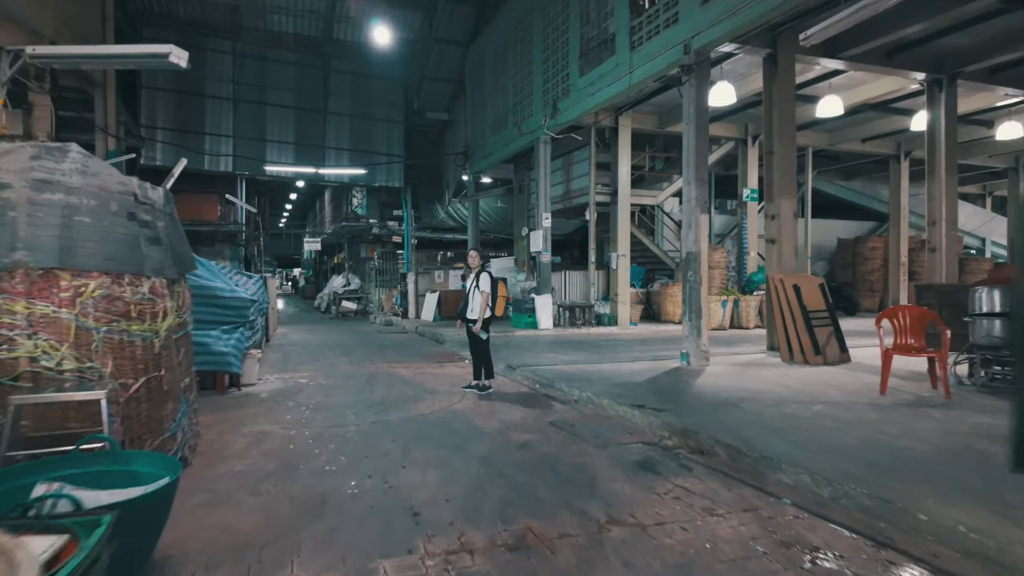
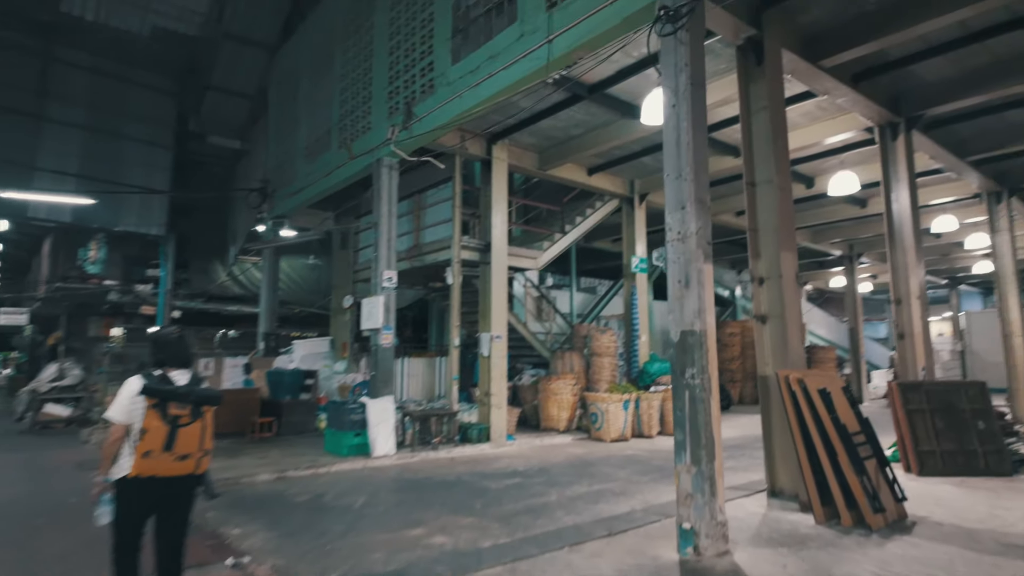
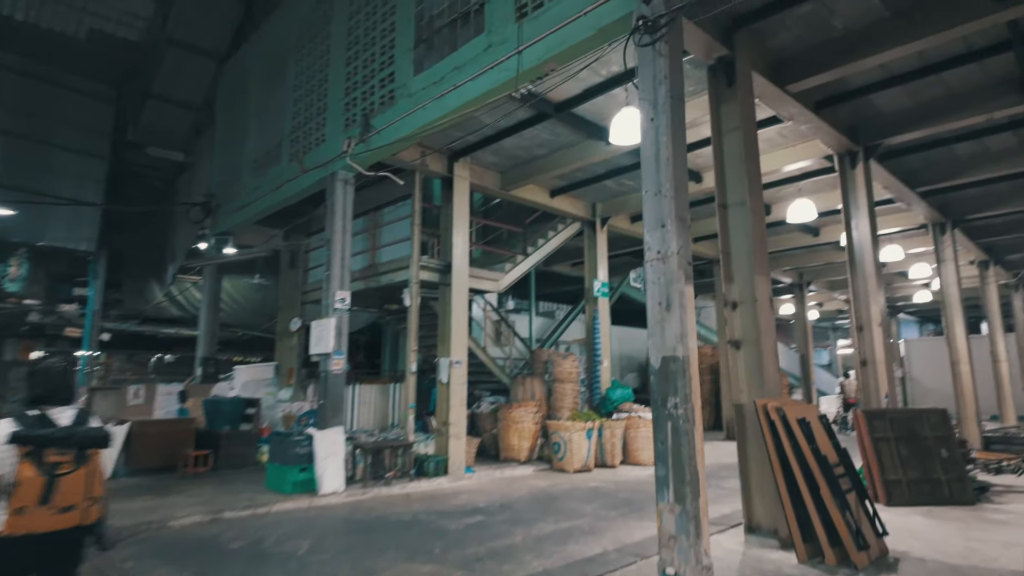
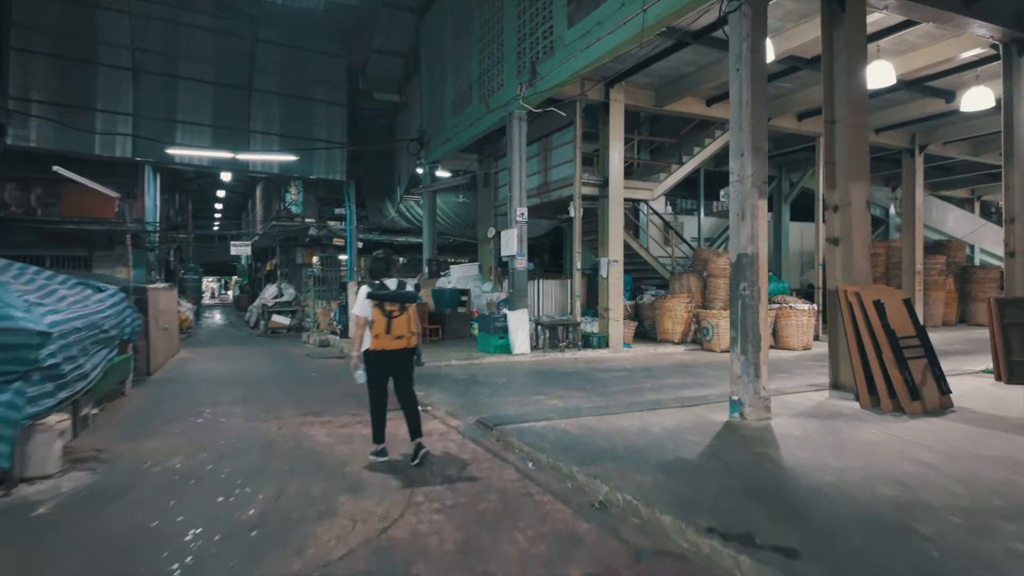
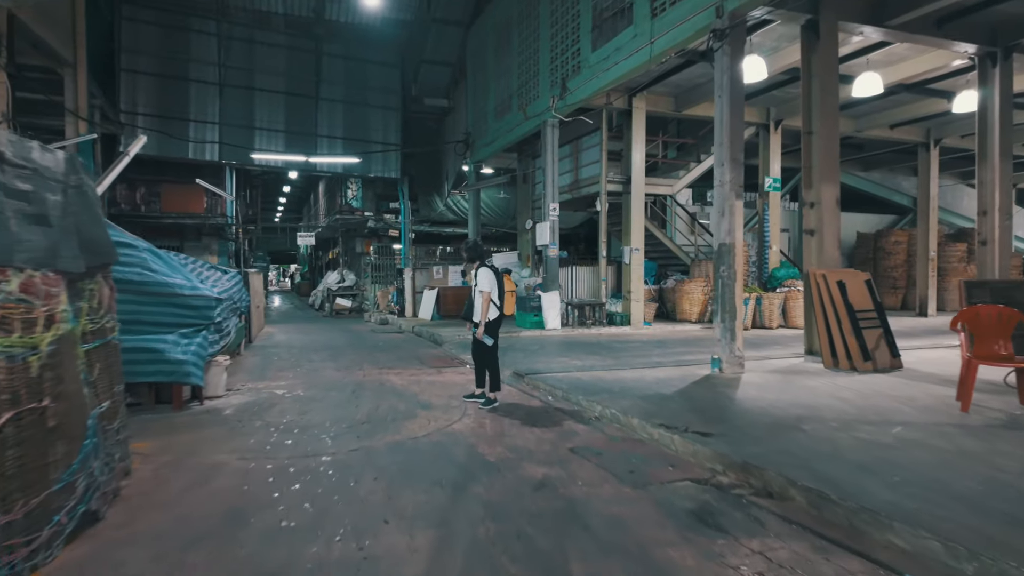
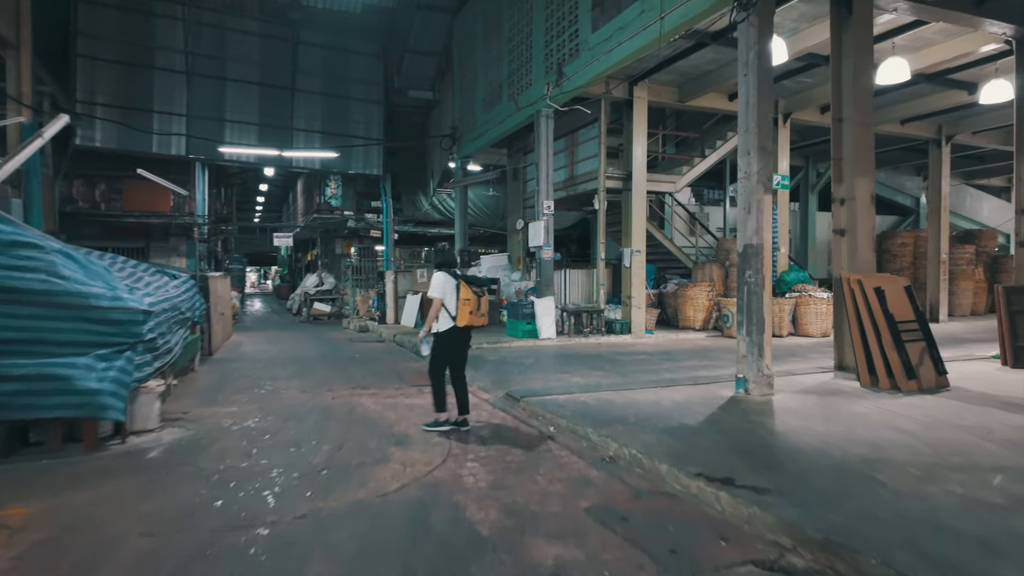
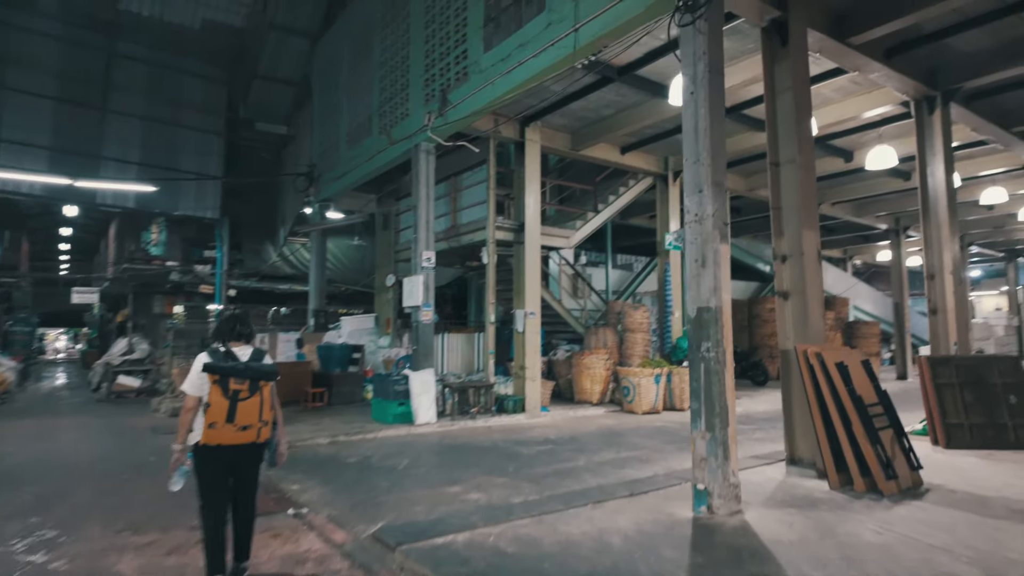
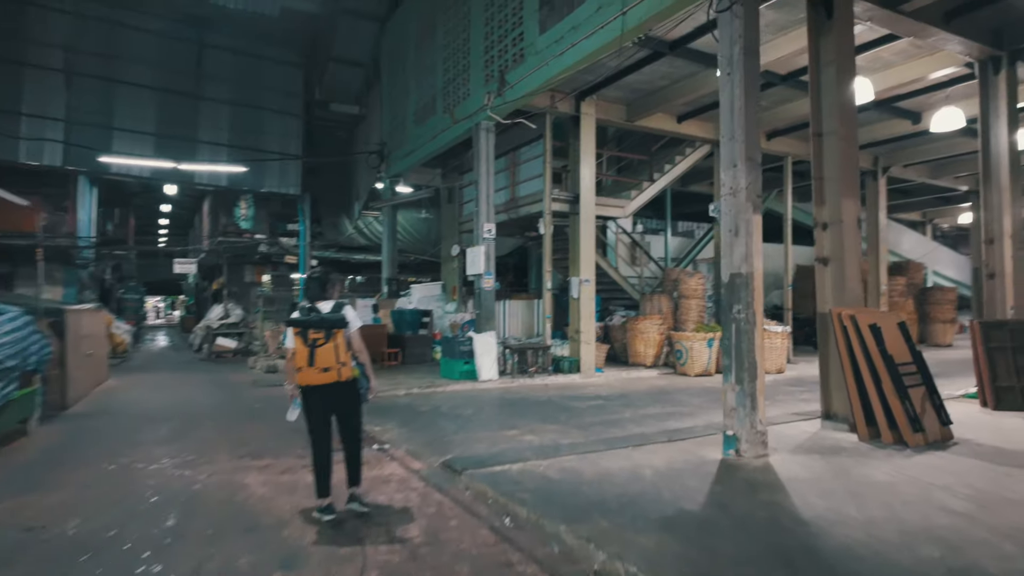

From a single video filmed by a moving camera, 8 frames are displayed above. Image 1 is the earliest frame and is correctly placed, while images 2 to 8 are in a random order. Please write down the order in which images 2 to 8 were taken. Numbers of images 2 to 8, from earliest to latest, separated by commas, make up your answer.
5, 6, 4, 8, 7, 2, 3
